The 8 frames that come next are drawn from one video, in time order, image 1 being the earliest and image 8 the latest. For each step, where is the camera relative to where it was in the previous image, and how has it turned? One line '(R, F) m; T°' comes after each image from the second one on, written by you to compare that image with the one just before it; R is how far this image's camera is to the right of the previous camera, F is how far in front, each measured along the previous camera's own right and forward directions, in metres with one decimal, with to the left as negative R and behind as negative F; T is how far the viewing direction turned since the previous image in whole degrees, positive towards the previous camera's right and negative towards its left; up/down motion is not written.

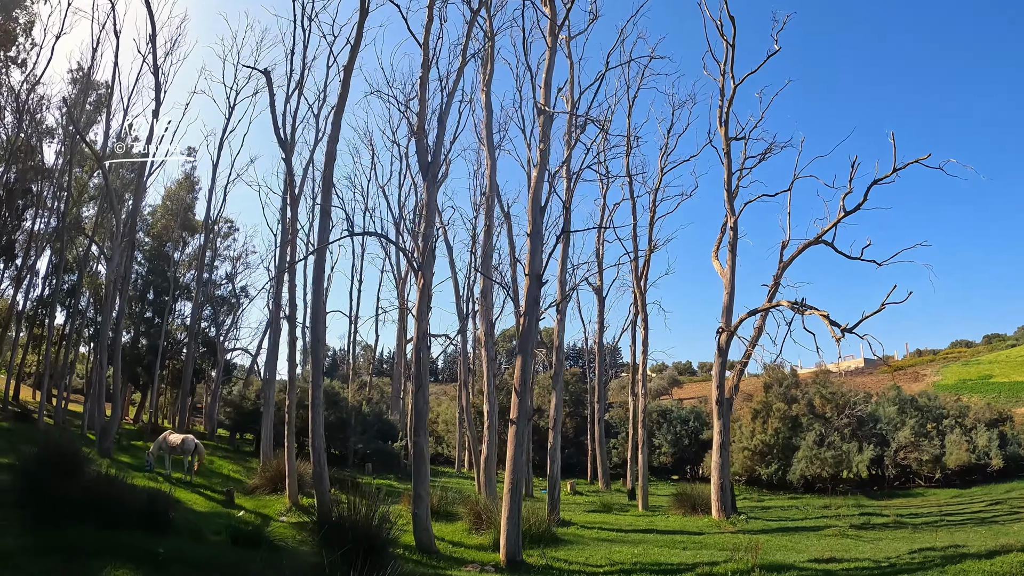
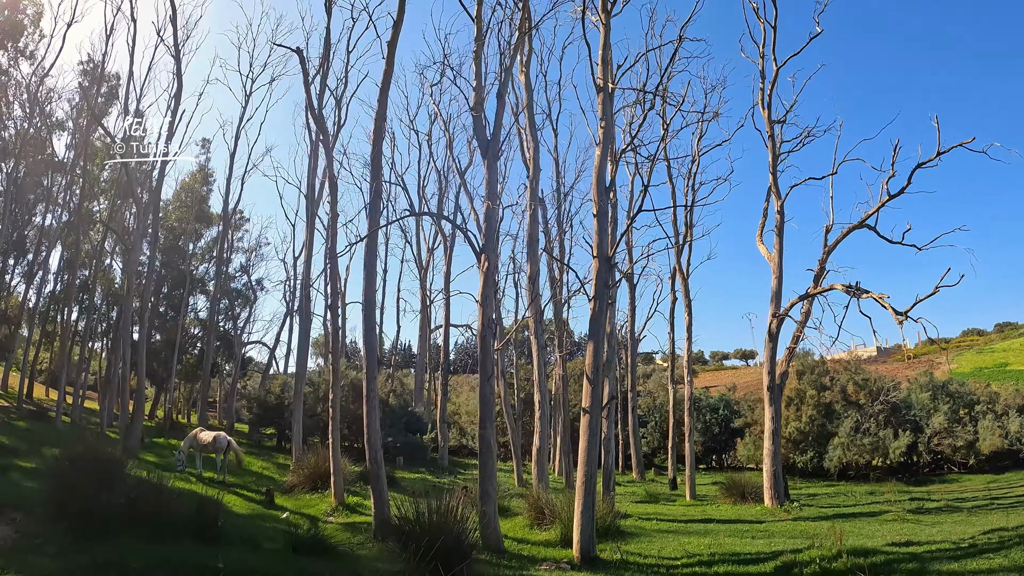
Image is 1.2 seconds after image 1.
(-1.2, +0.3) m; +1°
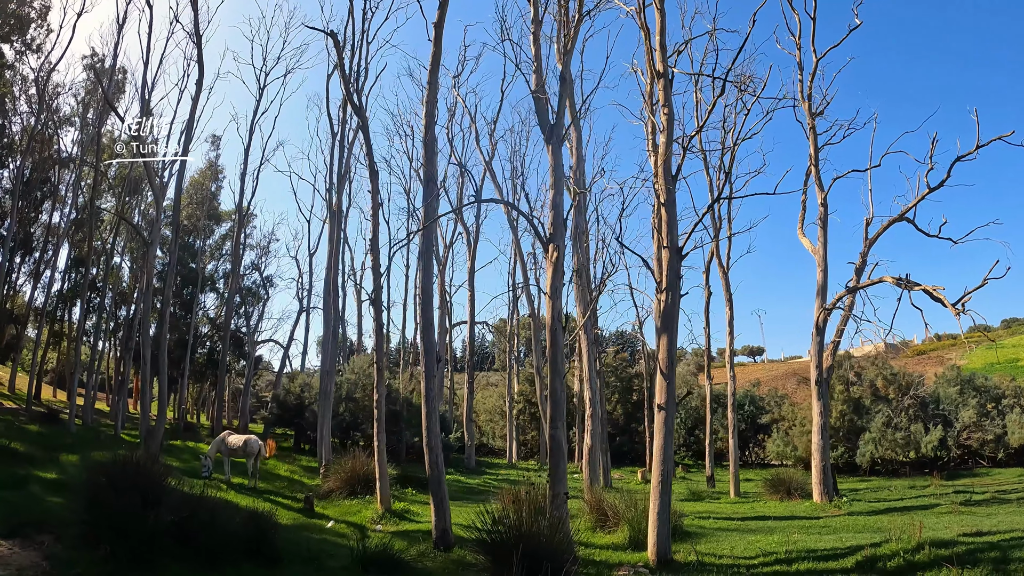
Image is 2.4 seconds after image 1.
(-1.3, +0.3) m; +1°
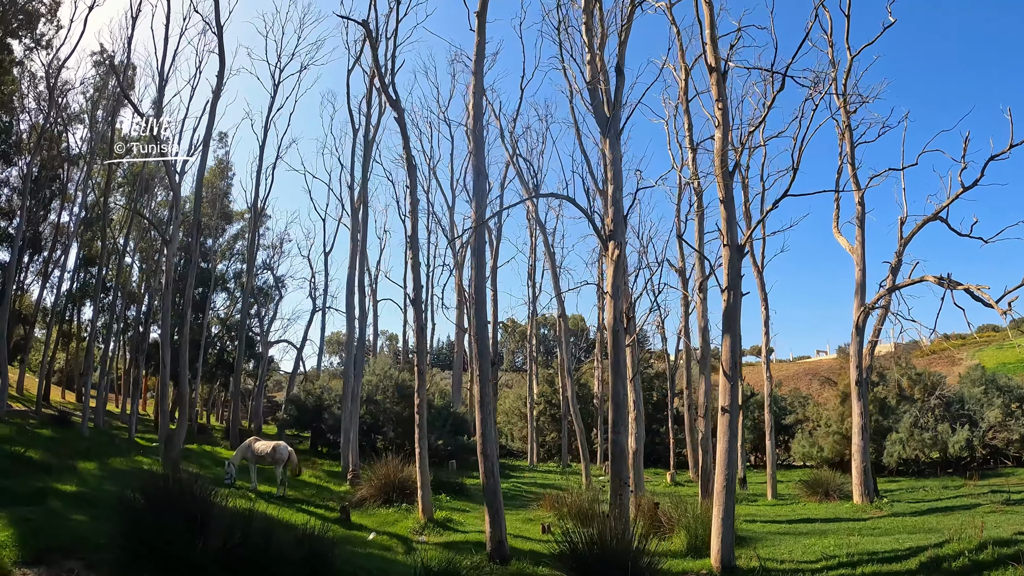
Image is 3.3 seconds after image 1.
(-1.0, +0.3) m; +1°
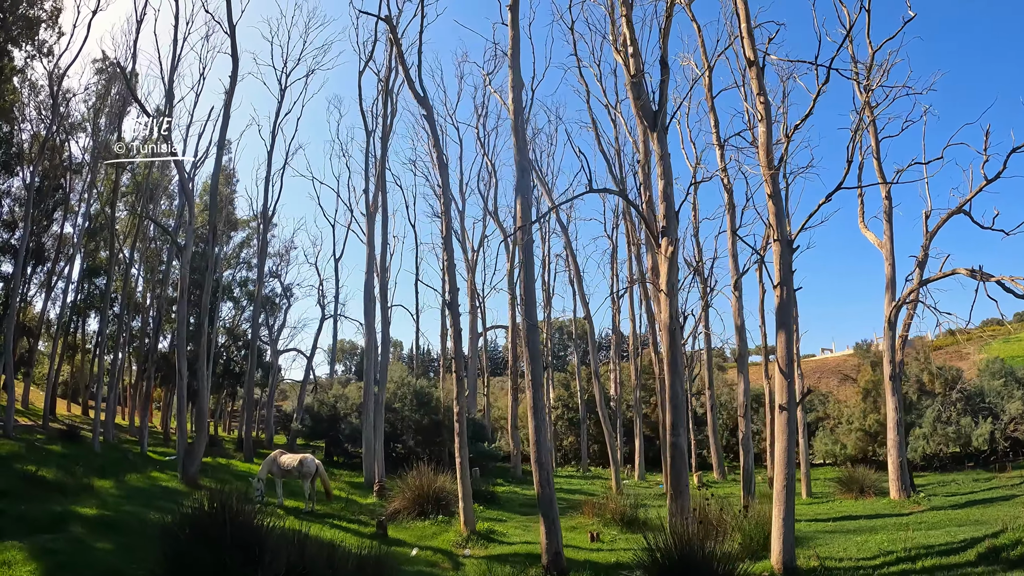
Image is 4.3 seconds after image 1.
(-0.9, +0.2) m; +1°
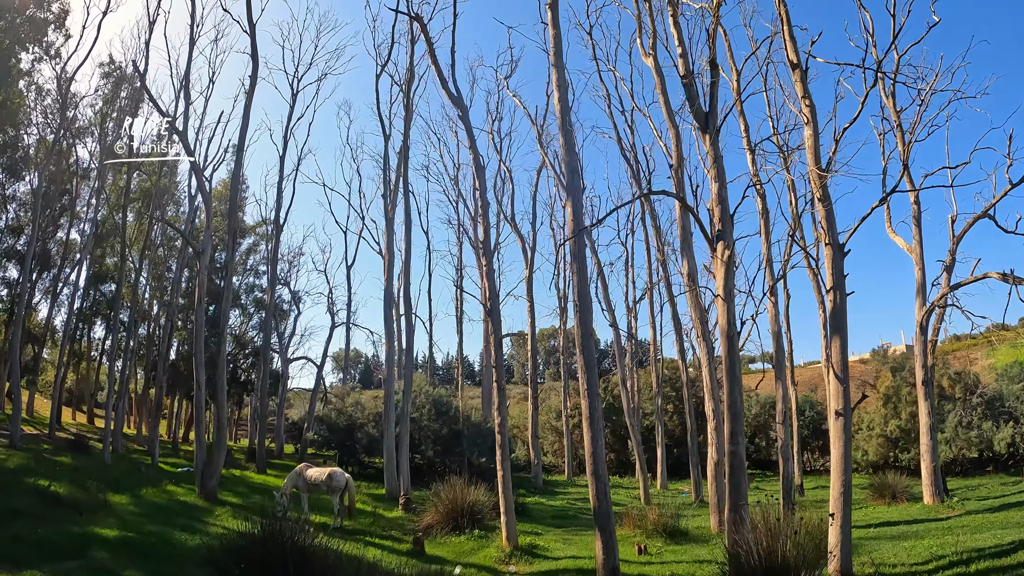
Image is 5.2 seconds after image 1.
(-0.8, +0.2) m; +1°
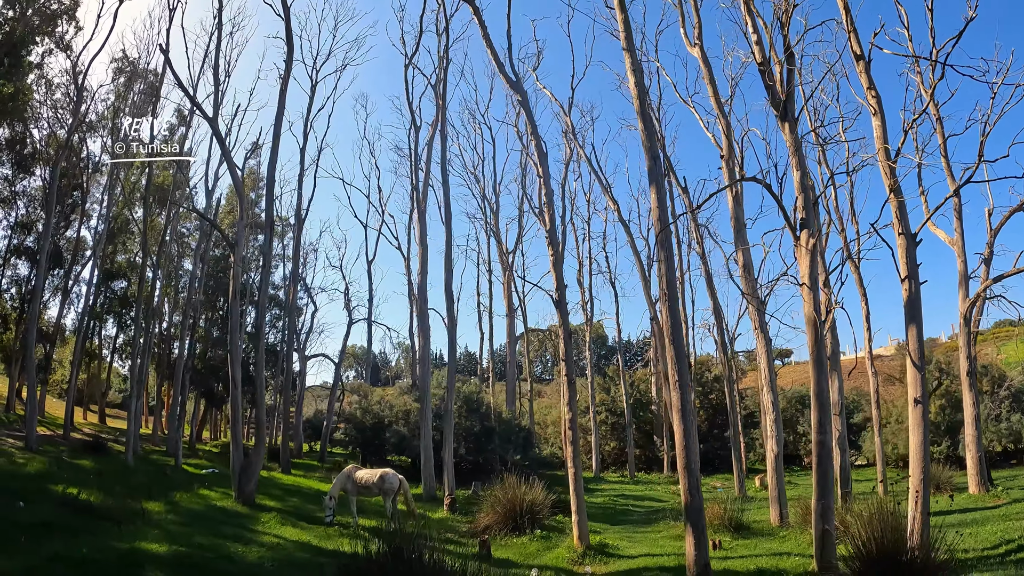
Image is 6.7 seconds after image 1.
(-1.3, +0.2) m; +1°
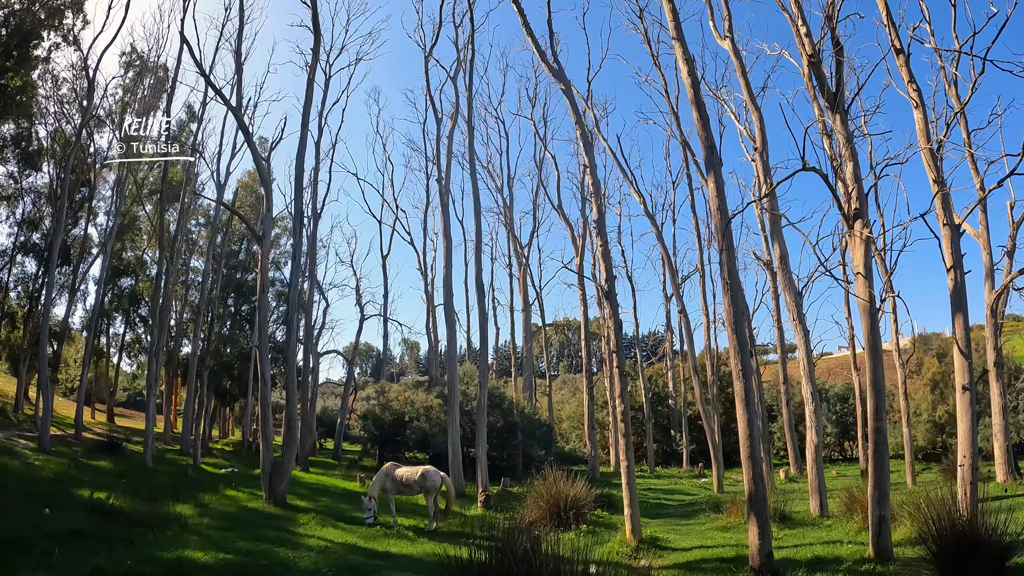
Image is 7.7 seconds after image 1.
(-1.0, +0.1) m; +1°
